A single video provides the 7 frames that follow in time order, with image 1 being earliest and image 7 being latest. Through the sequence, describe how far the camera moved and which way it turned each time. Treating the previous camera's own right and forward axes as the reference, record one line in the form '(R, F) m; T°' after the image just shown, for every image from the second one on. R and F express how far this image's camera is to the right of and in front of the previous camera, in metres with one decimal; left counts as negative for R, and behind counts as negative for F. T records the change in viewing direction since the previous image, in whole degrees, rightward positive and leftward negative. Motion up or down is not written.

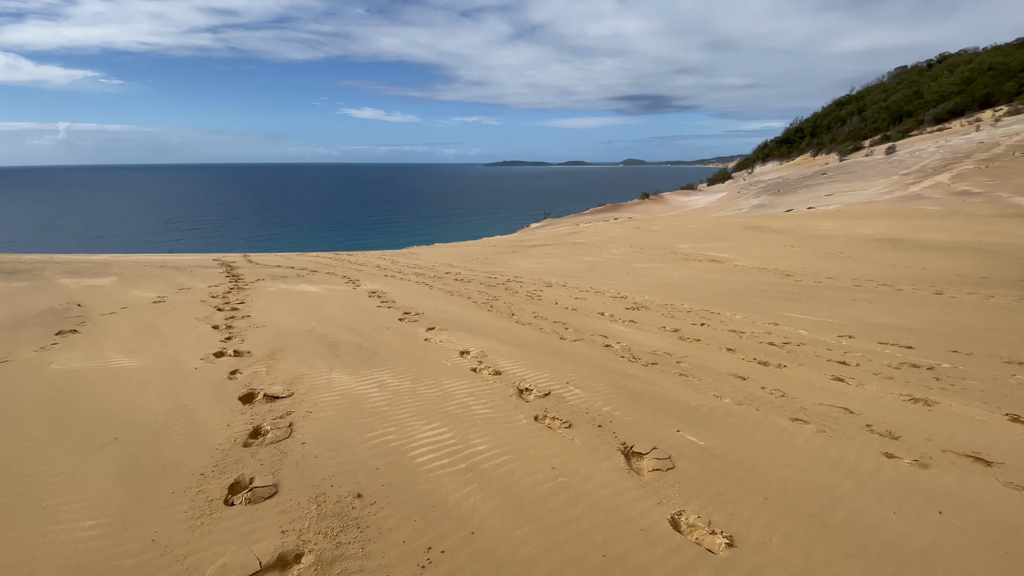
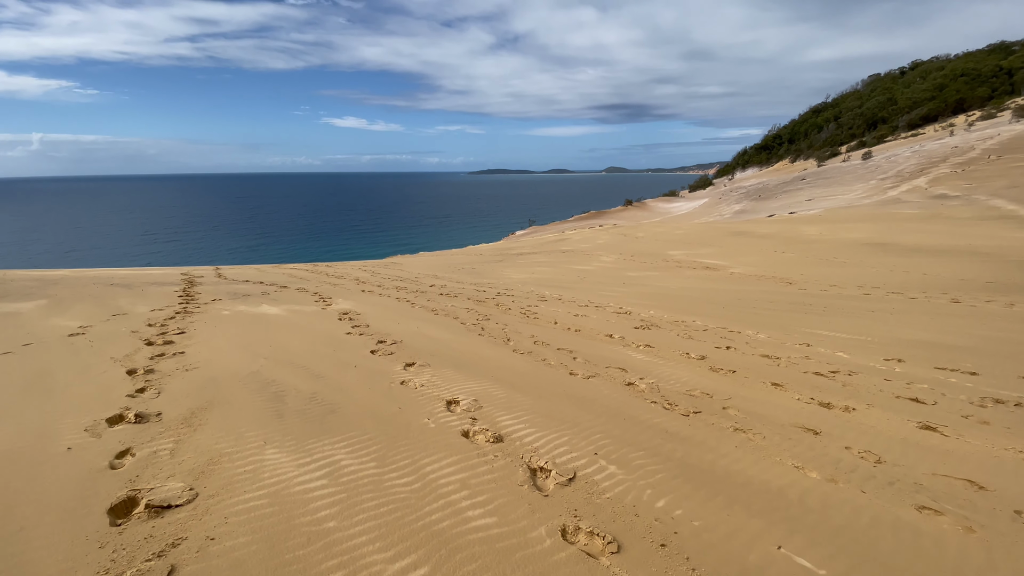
(-0.1, +0.9) m; +2°
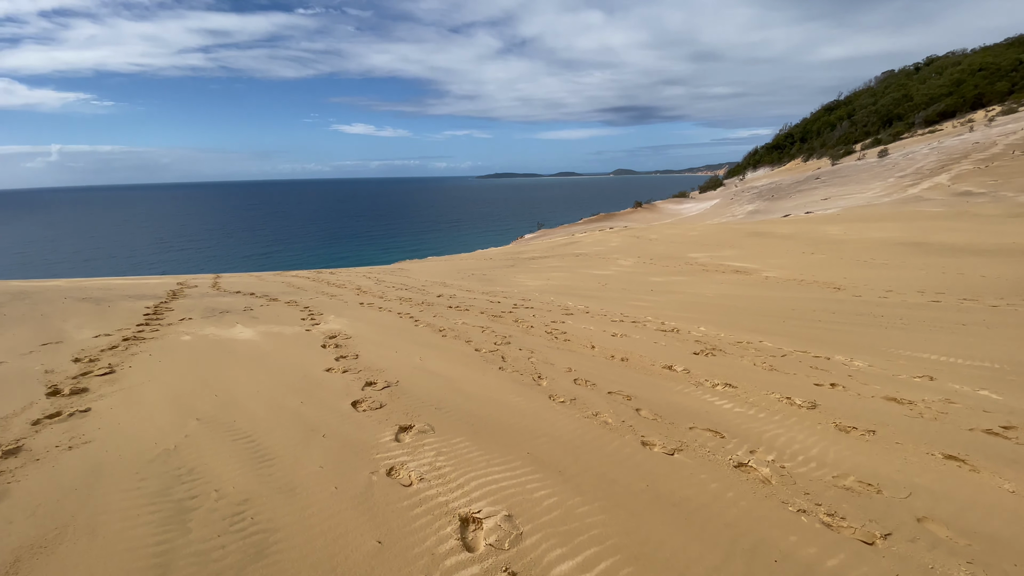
(-0.2, +1.2) m; -1°
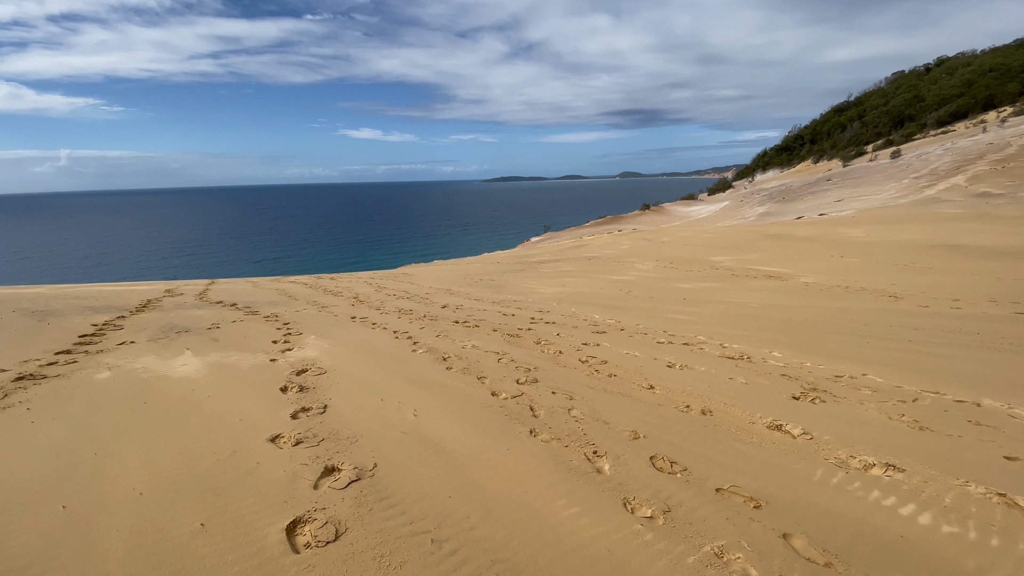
(-0.2, +1.3) m; -1°
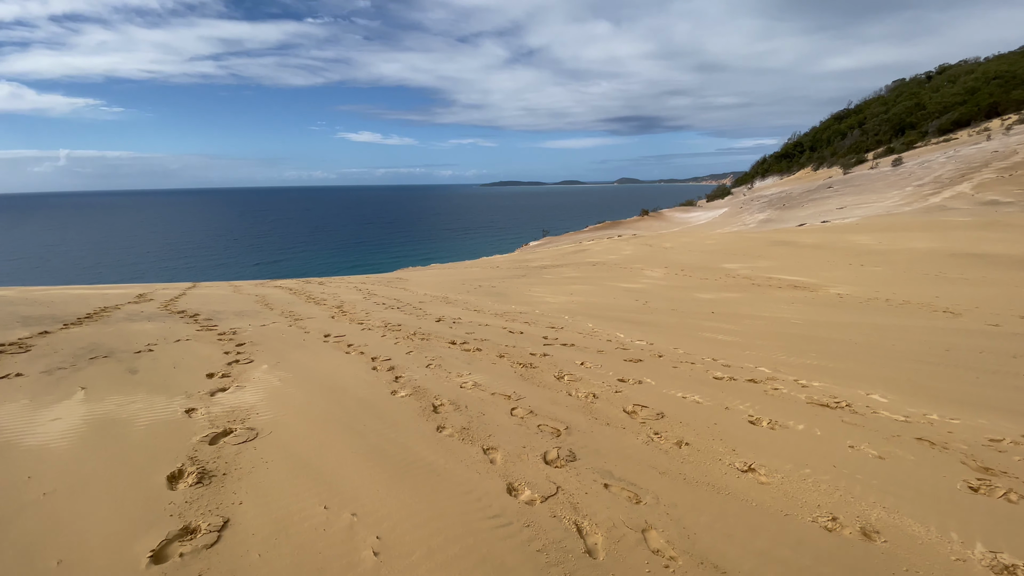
(-0.1, +1.2) m; 0°
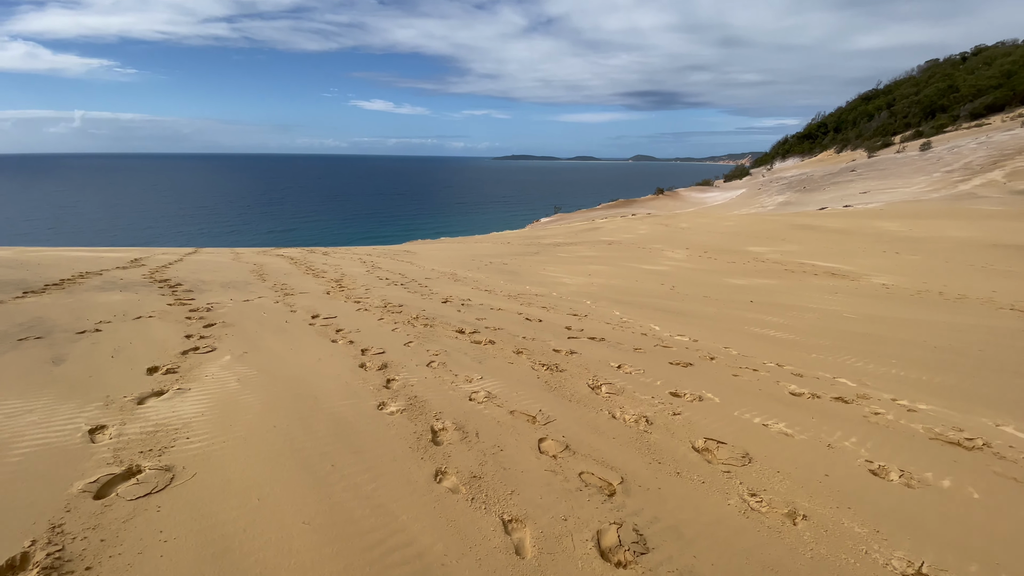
(-0.1, +0.9) m; -1°
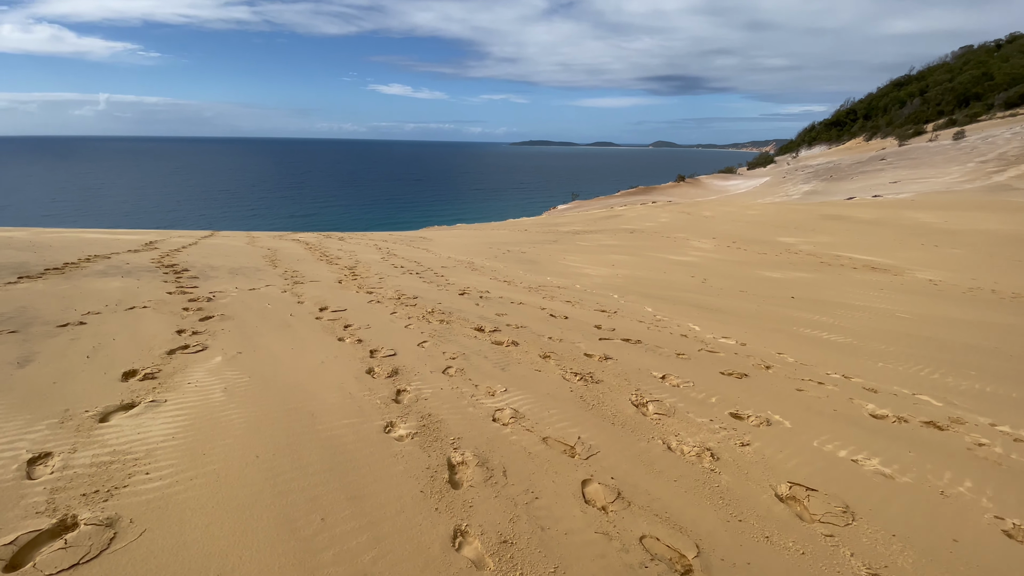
(-0.1, +0.5) m; -2°
